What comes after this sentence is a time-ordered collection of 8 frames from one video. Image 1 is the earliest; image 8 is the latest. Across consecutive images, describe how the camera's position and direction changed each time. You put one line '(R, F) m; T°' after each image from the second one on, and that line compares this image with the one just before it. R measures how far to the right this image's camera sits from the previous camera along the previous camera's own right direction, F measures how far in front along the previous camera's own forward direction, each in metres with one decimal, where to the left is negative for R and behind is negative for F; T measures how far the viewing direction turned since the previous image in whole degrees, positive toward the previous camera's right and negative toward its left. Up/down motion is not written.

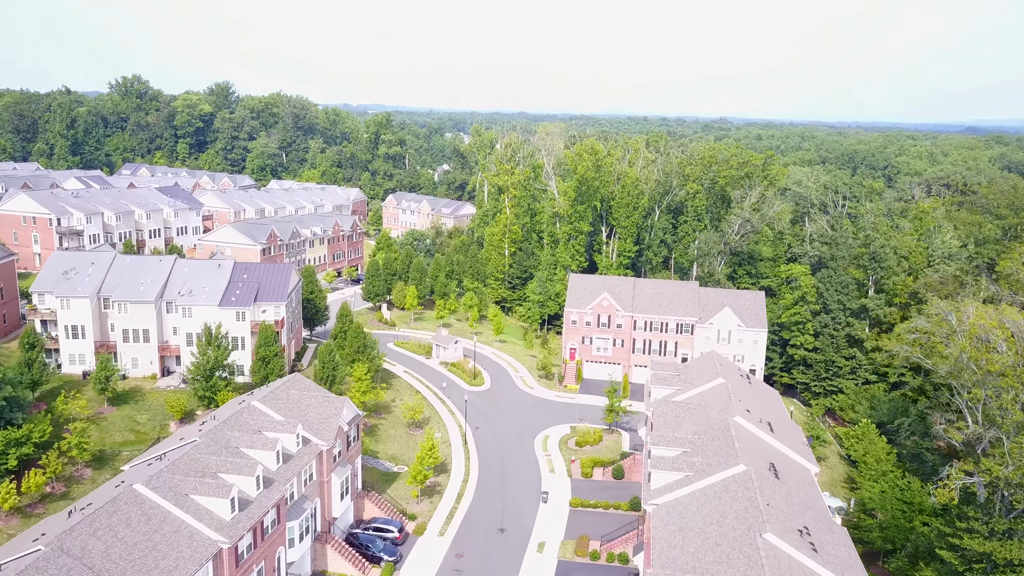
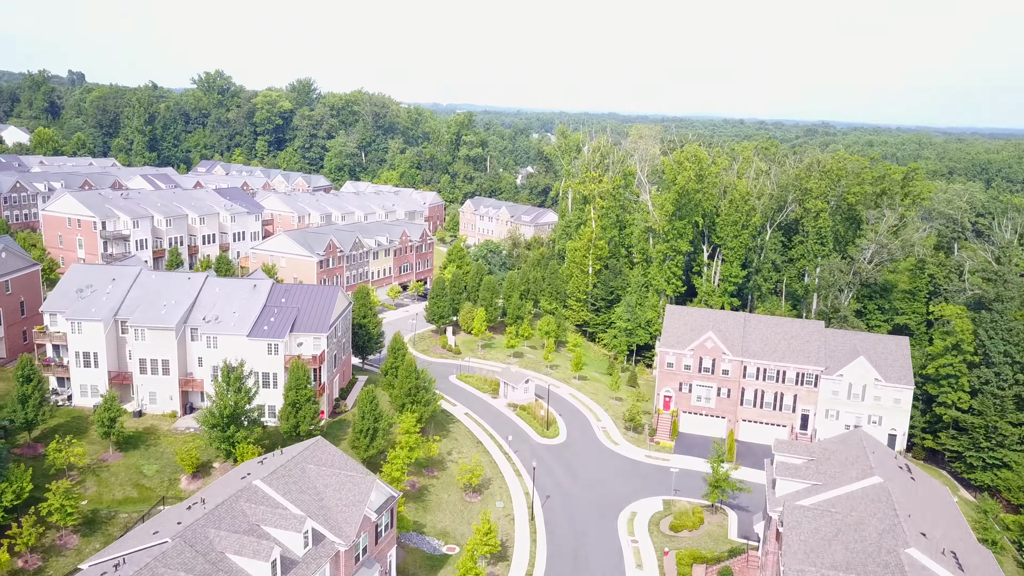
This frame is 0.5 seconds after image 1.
(-0.1, +11.0) m; -6°
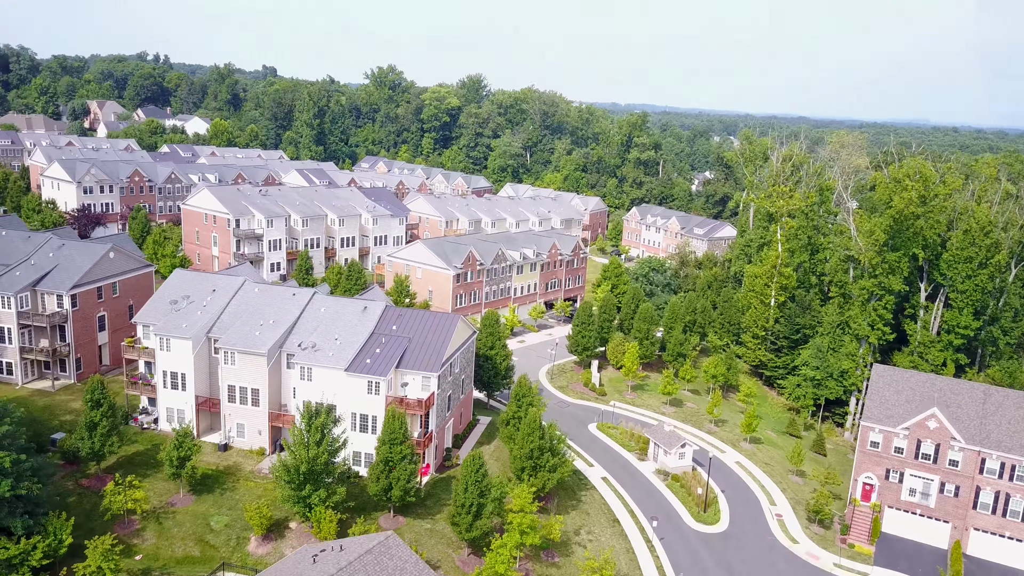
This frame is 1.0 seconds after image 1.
(+0.5, +10.8) m; -12°
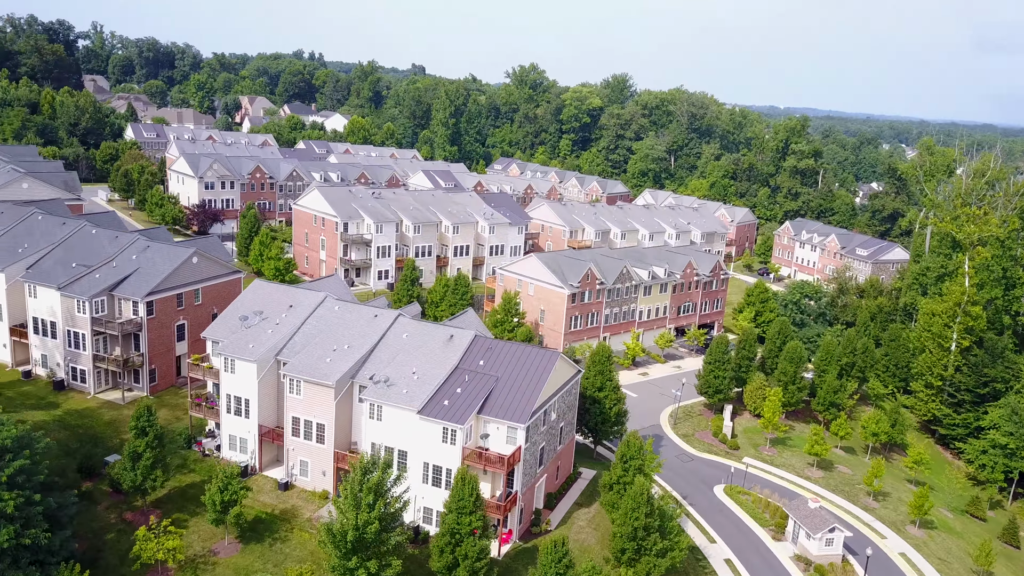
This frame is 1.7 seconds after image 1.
(+1.3, +7.8) m; -10°
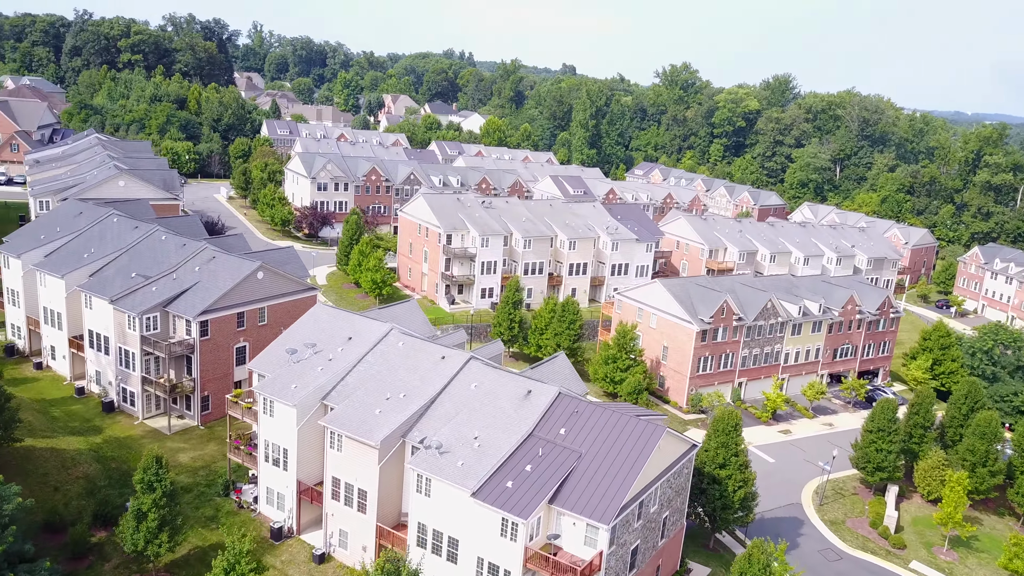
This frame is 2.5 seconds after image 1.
(+1.9, +8.6) m; -10°
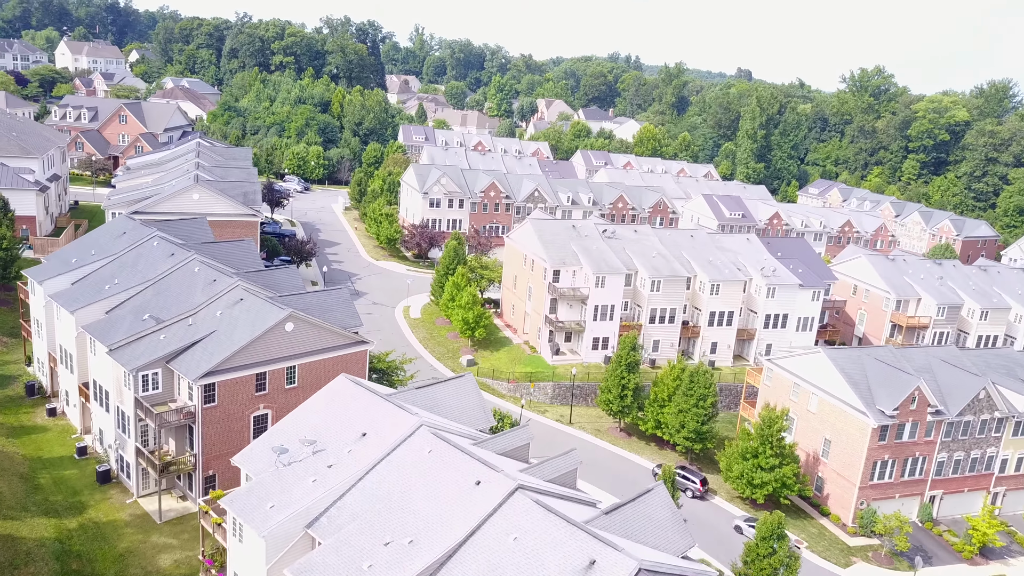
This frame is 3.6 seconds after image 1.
(+2.5, +11.4) m; -12°
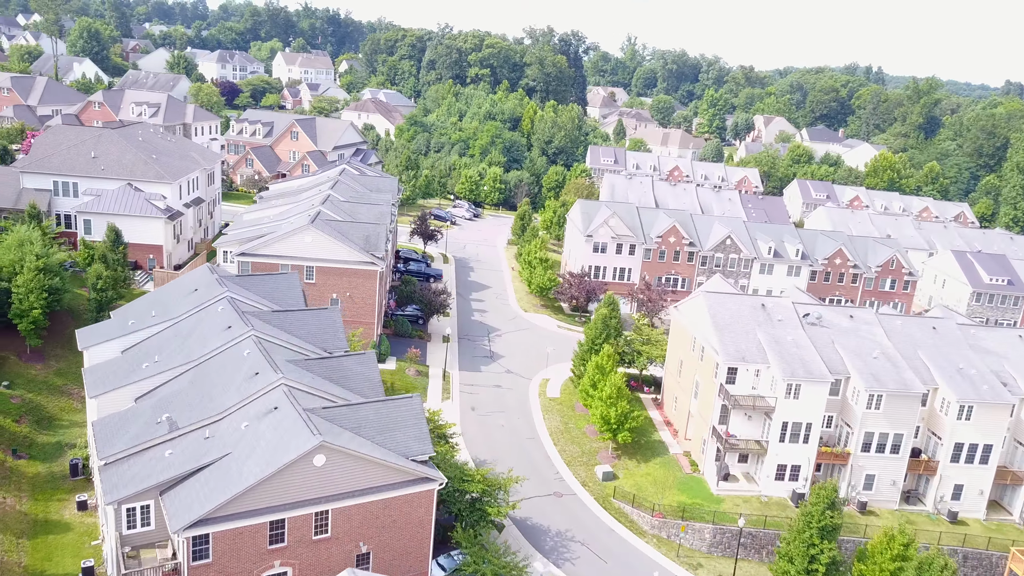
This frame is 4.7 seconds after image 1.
(+2.1, +11.4) m; -15°
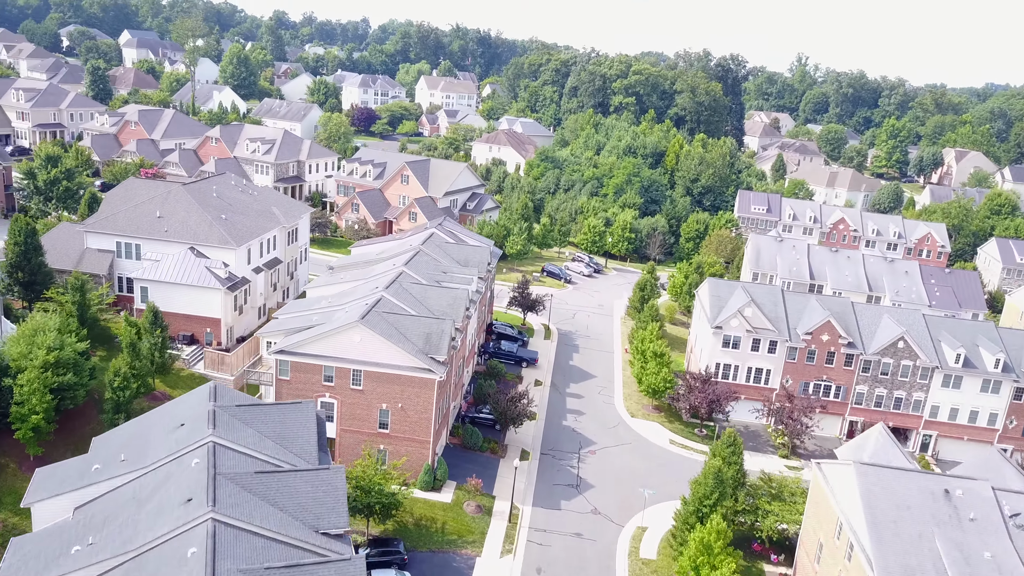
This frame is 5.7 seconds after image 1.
(+2.6, +9.7) m; -11°
